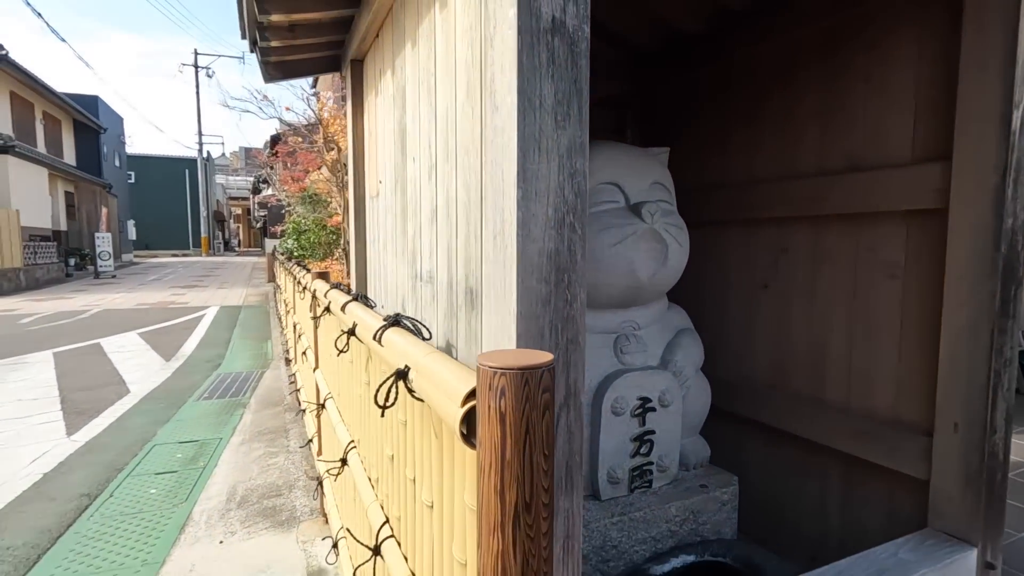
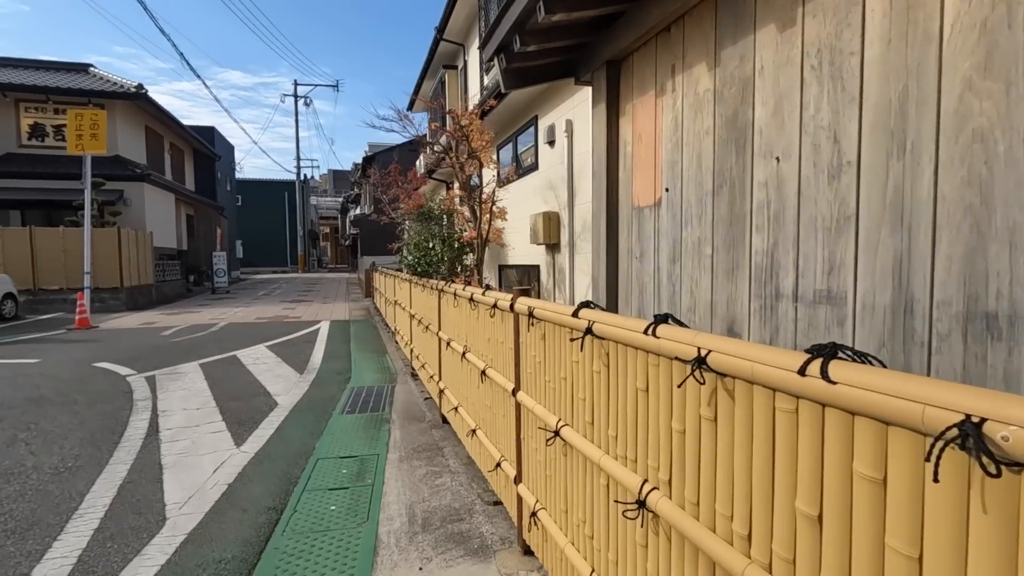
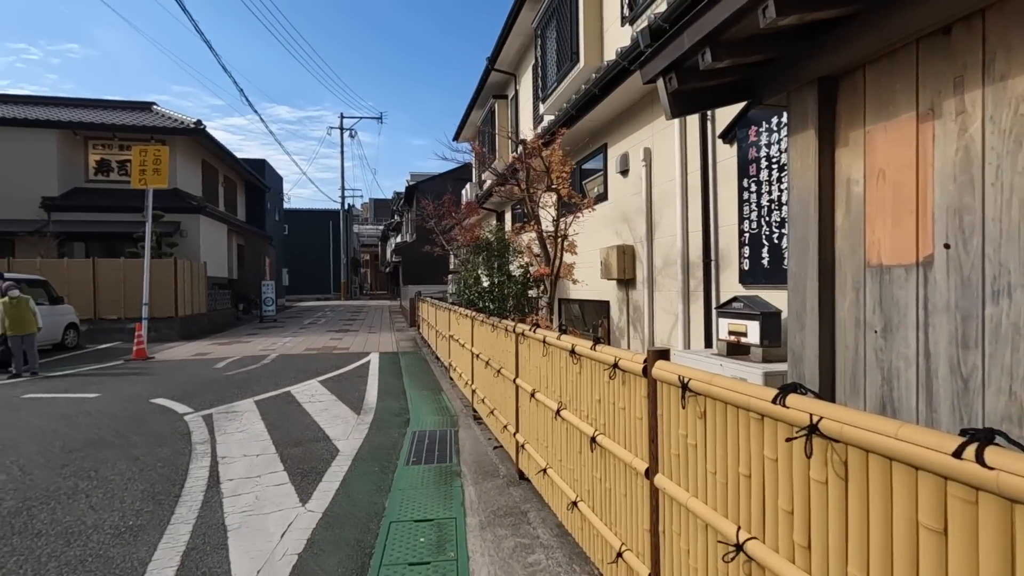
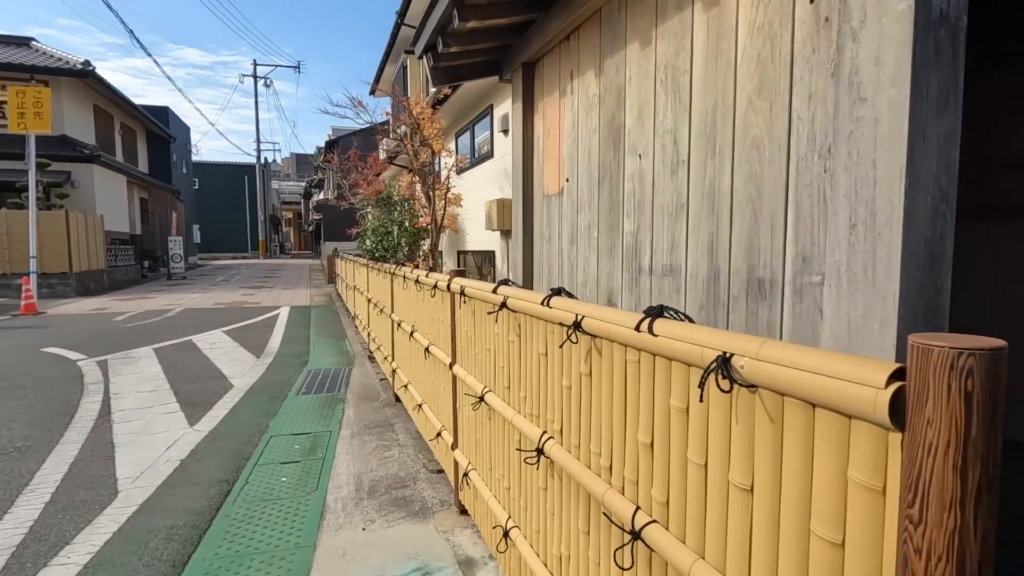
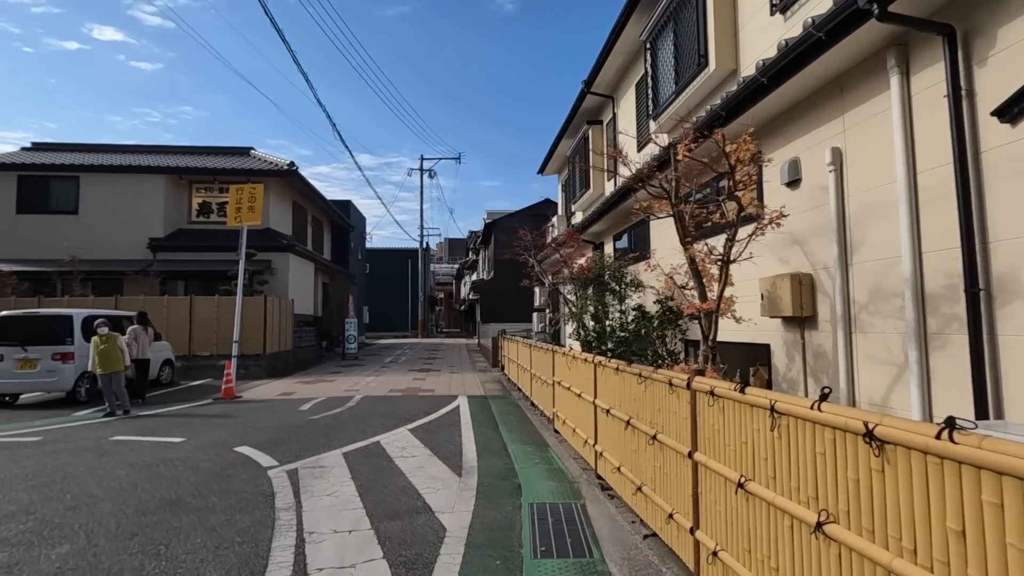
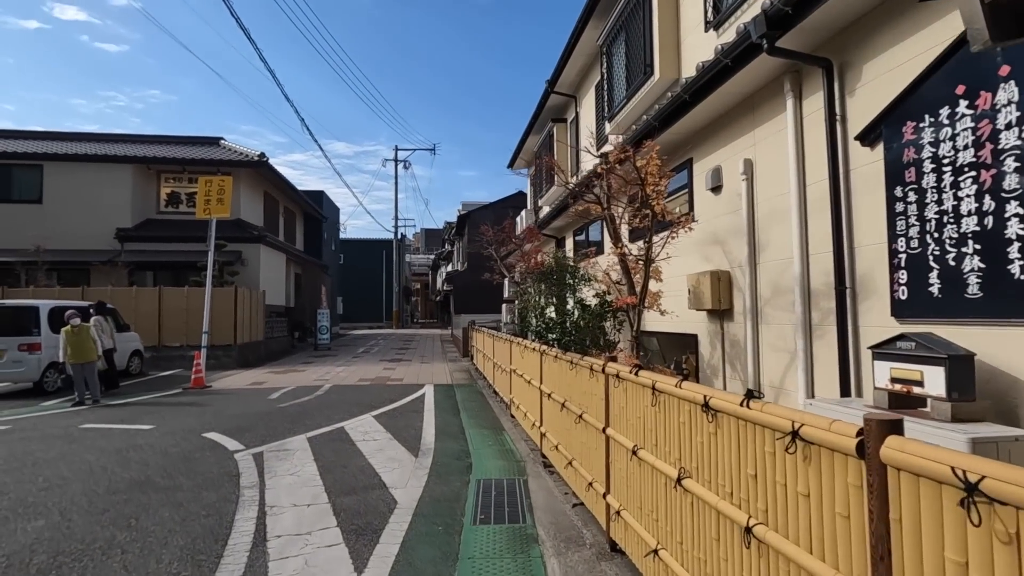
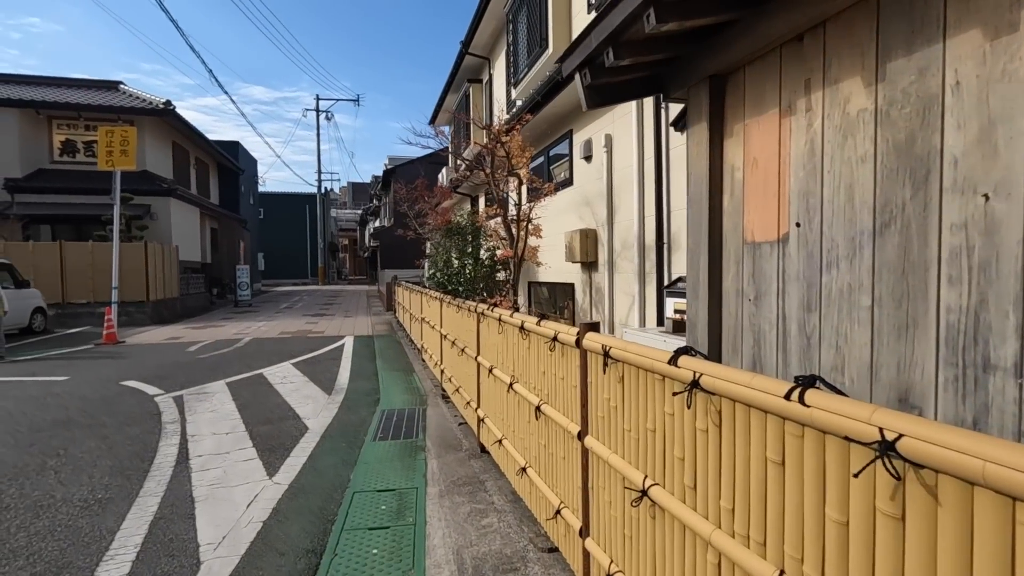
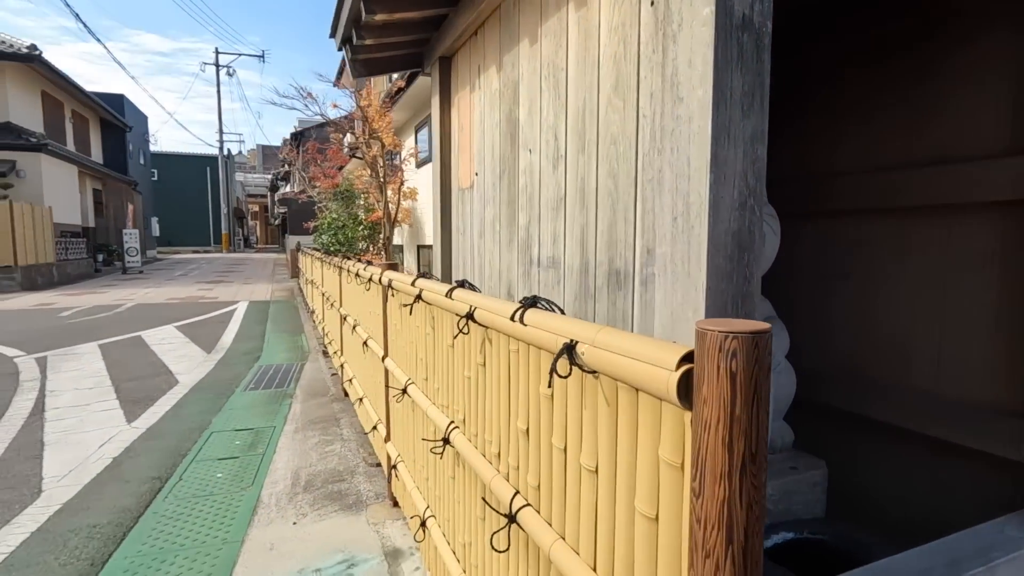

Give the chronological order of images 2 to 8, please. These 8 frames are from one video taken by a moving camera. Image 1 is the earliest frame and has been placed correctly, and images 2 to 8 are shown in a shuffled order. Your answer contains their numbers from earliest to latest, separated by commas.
8, 4, 2, 7, 3, 6, 5
